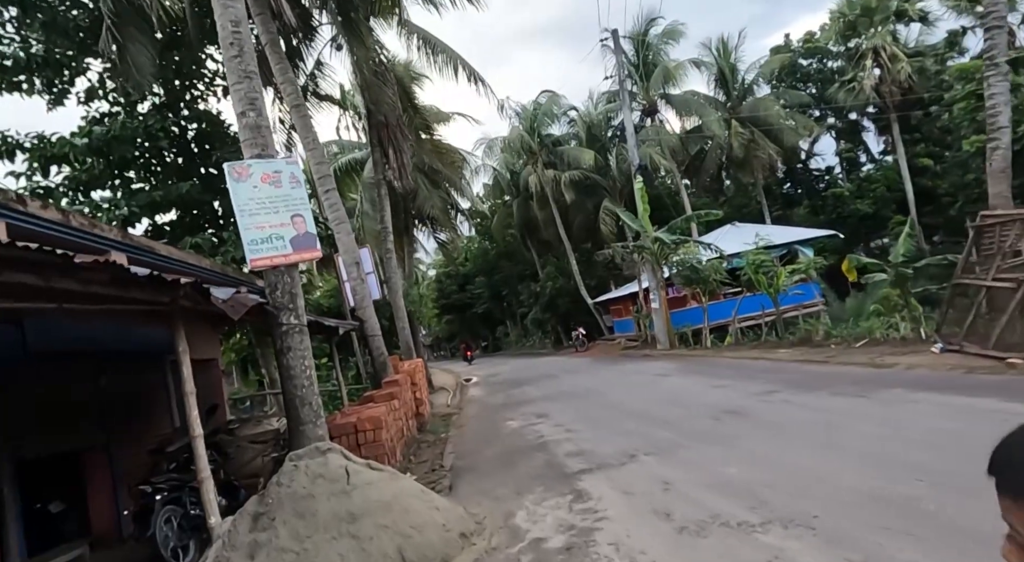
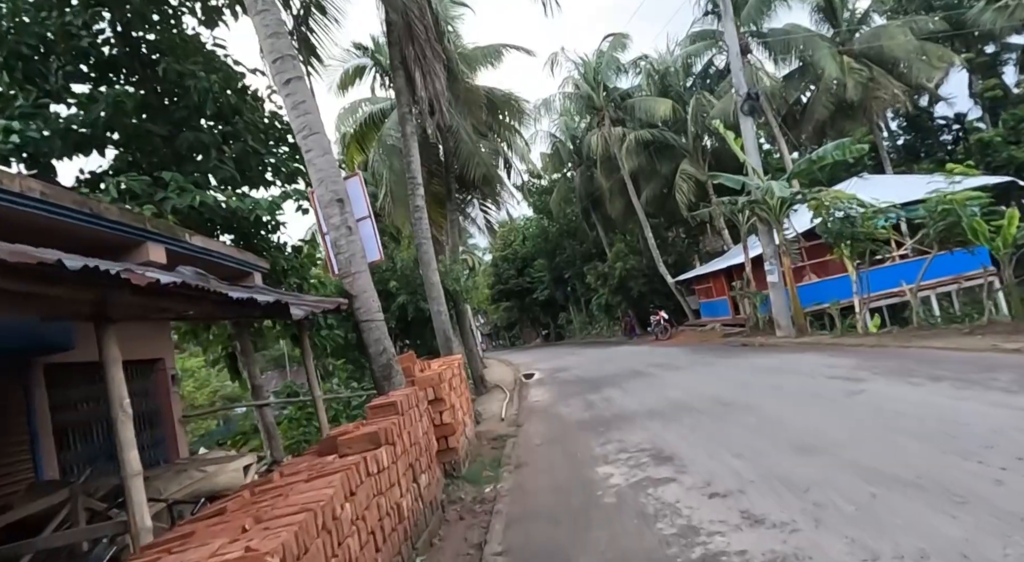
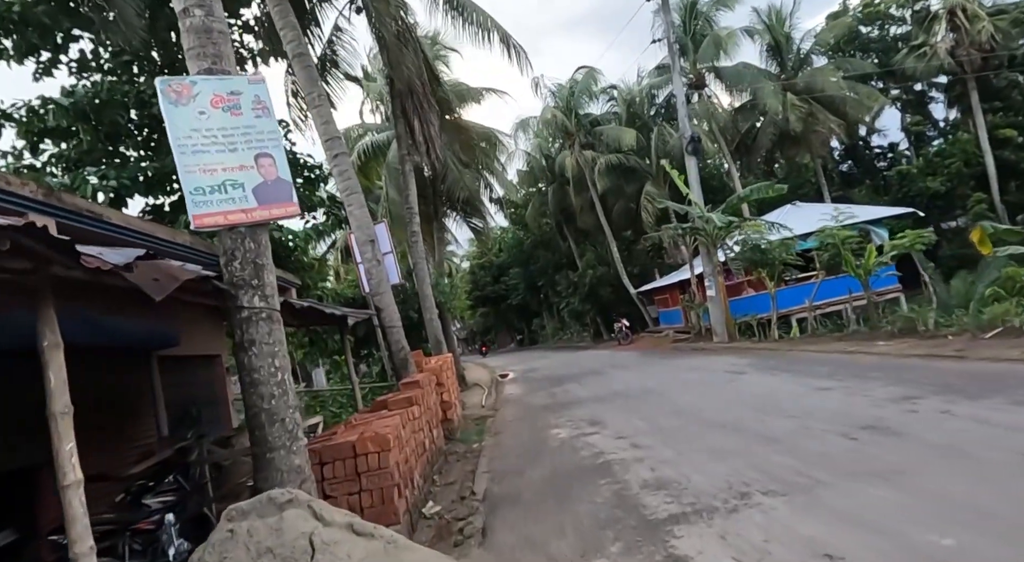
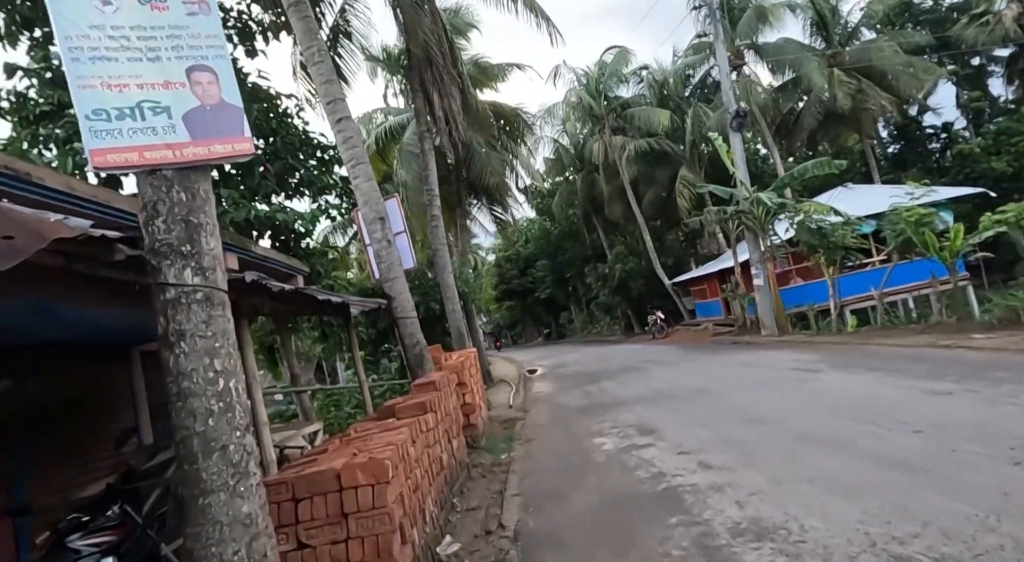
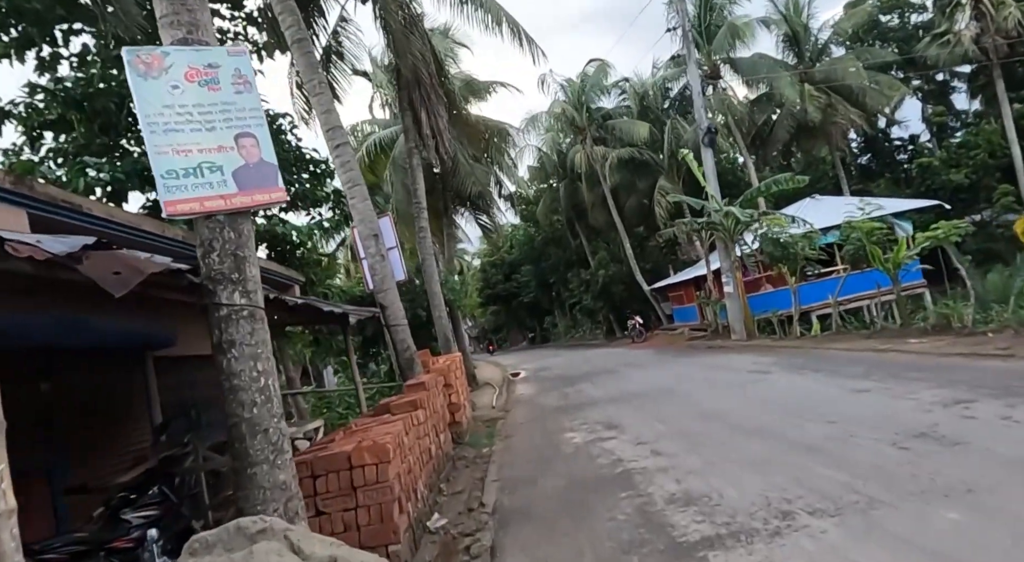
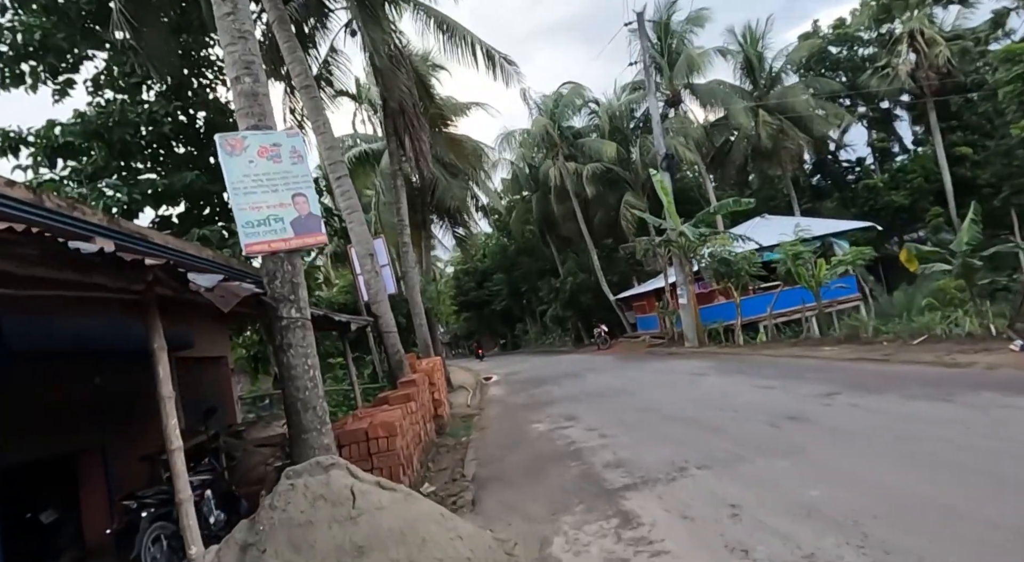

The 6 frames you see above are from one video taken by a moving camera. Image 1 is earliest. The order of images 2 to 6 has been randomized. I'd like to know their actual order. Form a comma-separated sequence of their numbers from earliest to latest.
6, 3, 5, 4, 2
